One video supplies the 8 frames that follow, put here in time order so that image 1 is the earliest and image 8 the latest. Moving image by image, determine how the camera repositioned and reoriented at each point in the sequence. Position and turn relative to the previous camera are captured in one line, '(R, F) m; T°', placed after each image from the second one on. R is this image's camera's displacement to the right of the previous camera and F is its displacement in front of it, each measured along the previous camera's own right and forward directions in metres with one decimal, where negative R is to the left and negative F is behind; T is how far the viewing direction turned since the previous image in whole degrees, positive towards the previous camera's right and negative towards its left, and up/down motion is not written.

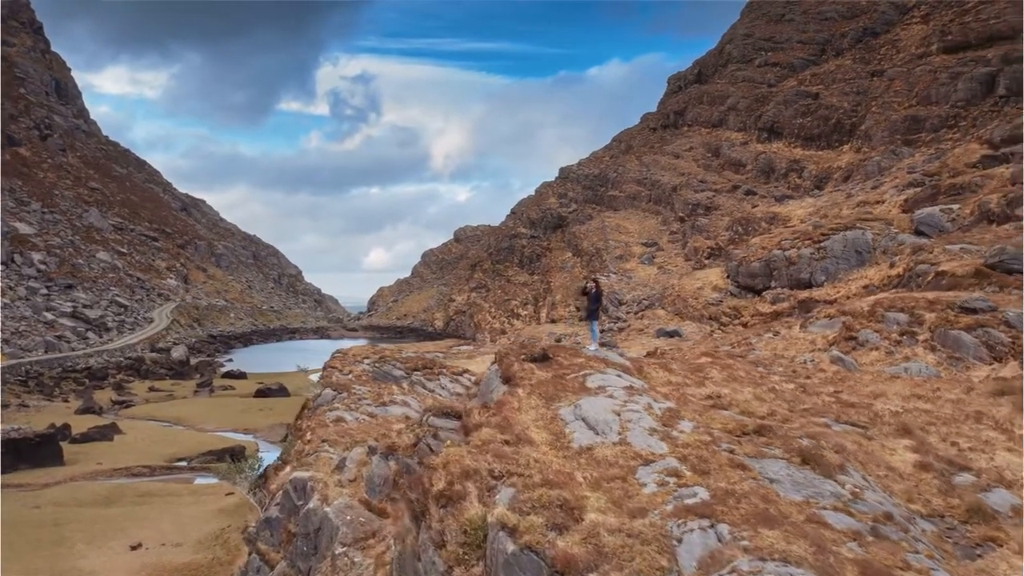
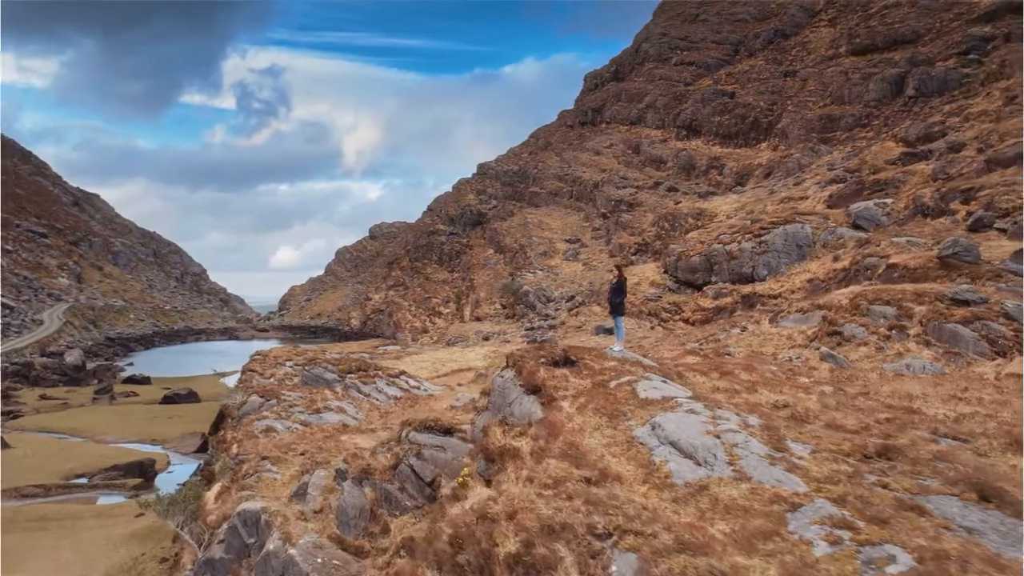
(-0.9, +1.6) m; +6°
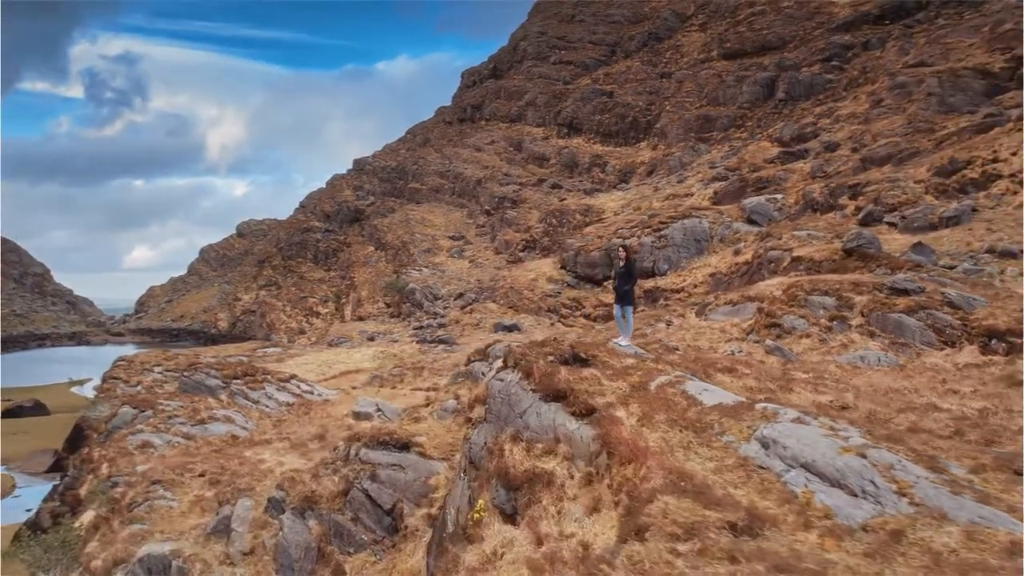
(-0.9, +1.4) m; +9°
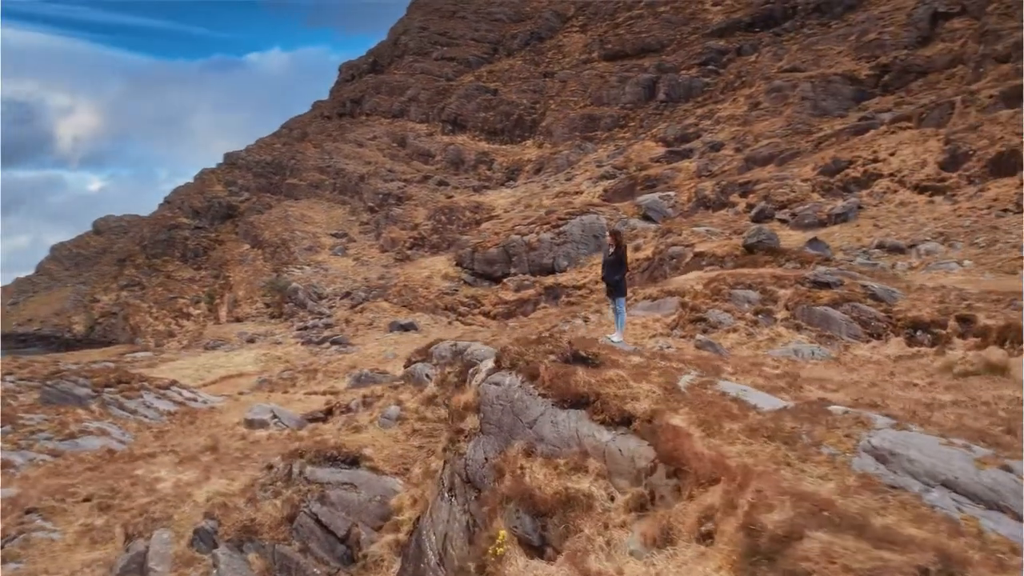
(-0.7, +0.8) m; +9°
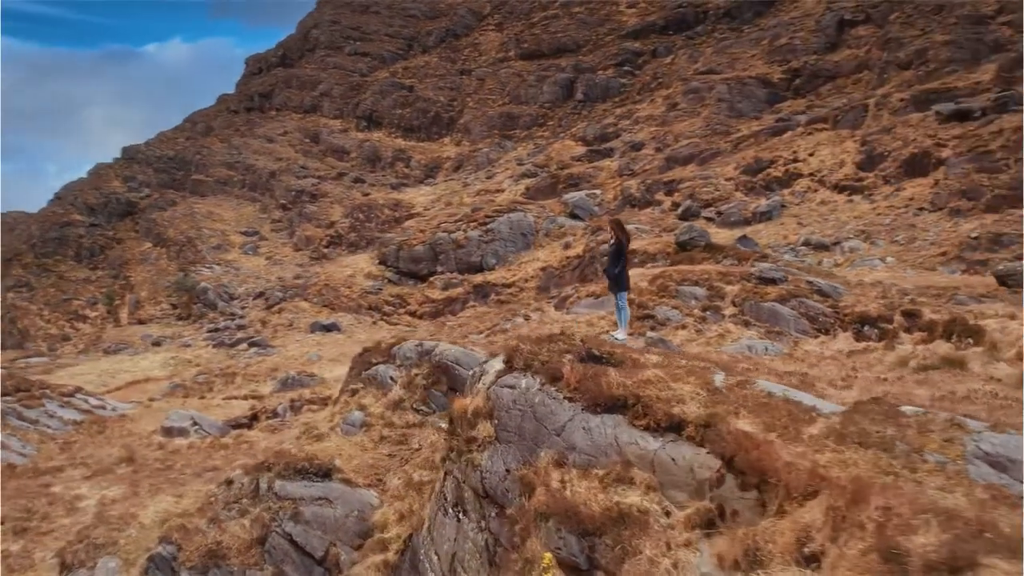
(-0.6, +0.5) m; +6°
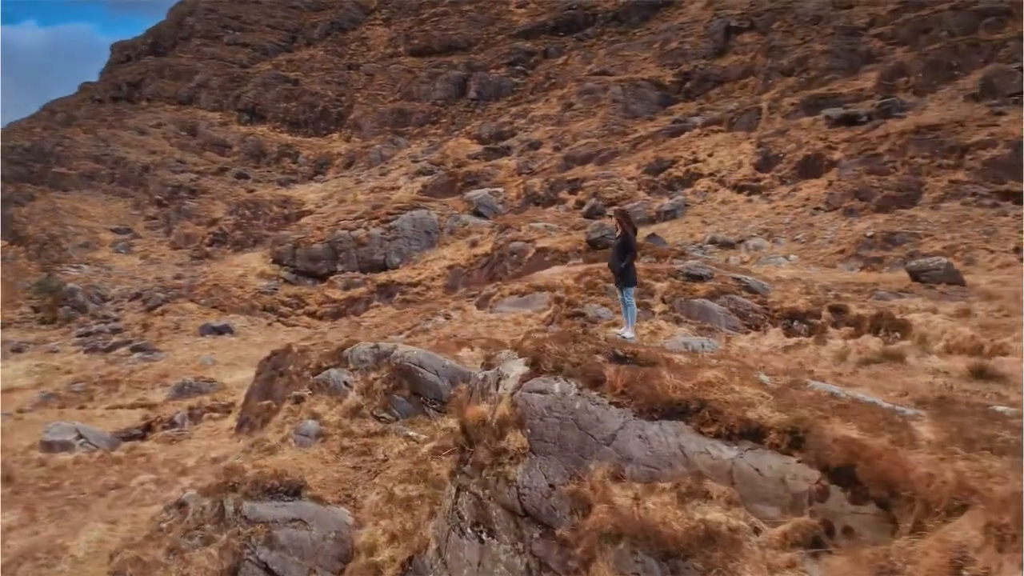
(-0.7, +0.5) m; +8°
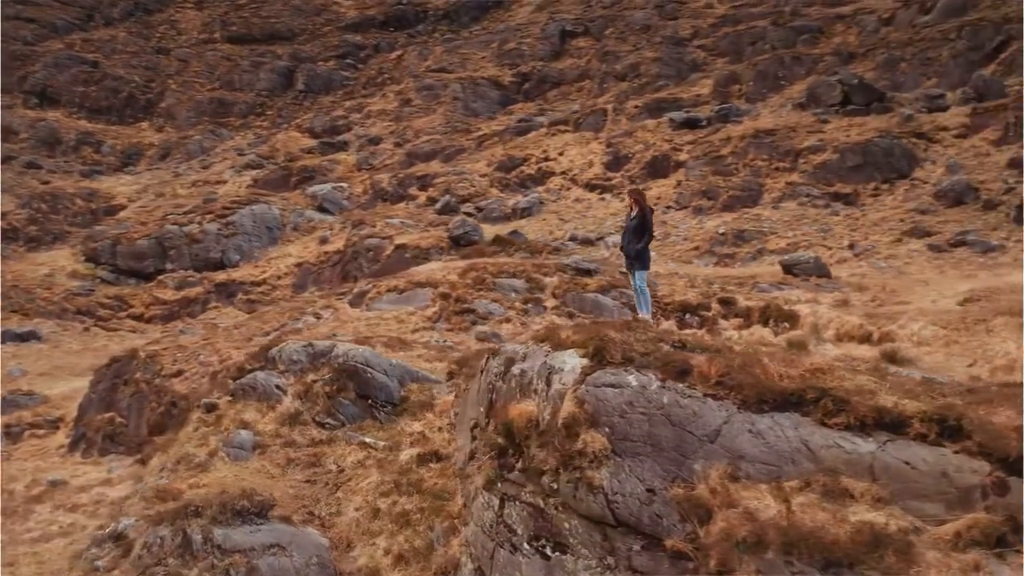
(-1.1, +0.6) m; +13°
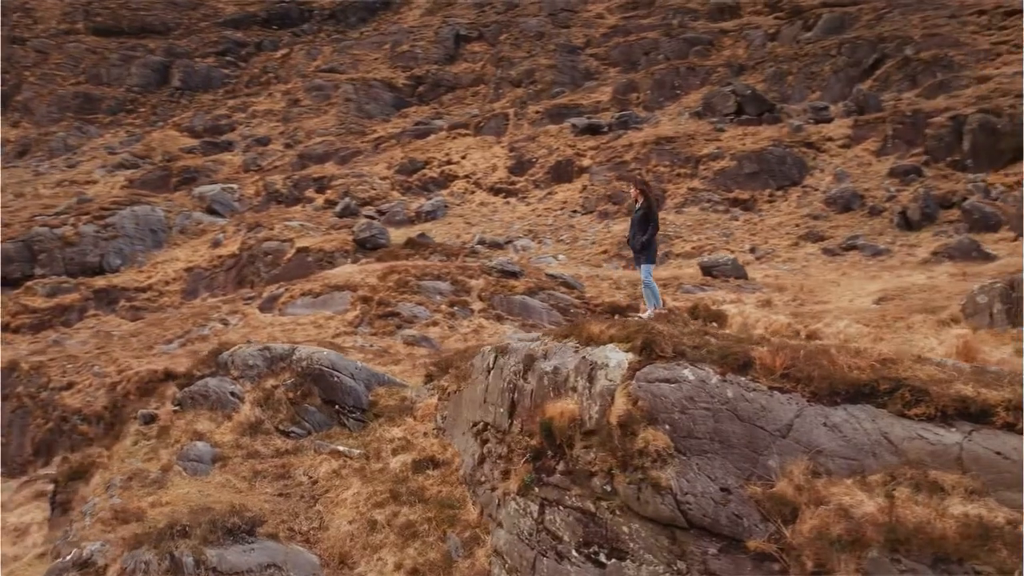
(-0.7, +0.3) m; +8°
